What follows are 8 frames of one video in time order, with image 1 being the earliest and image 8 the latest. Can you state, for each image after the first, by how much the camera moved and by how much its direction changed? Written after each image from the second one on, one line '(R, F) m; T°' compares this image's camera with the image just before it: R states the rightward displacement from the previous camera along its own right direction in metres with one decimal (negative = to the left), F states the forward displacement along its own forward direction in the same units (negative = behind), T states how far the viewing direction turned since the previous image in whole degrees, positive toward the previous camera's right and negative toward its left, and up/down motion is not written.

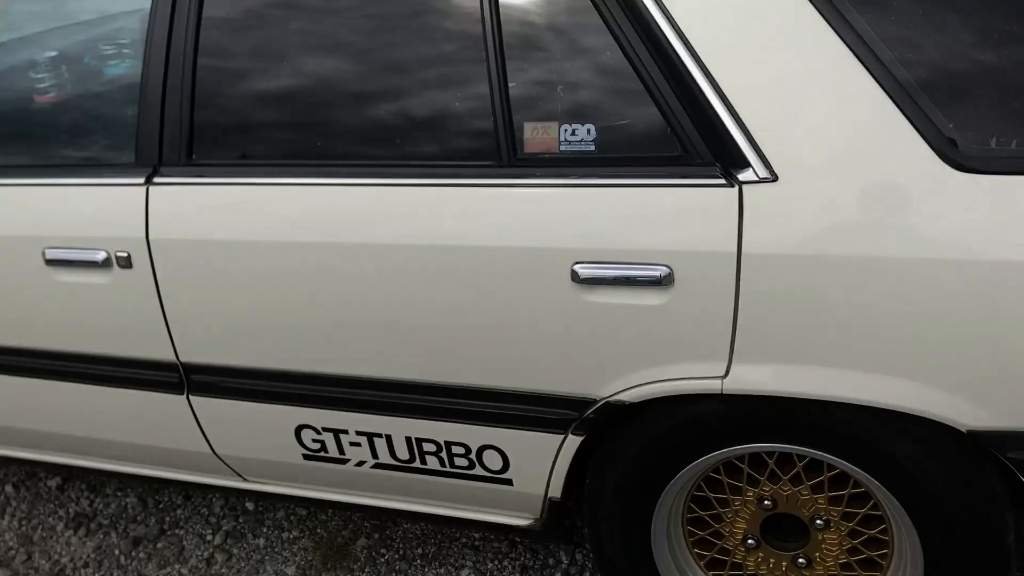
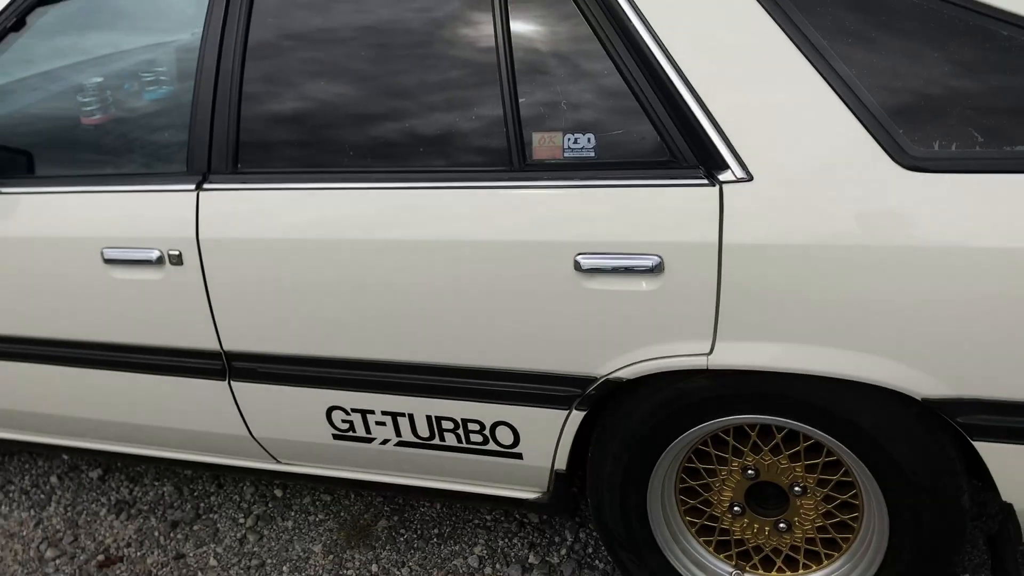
(0.0, -0.2) m; -1°
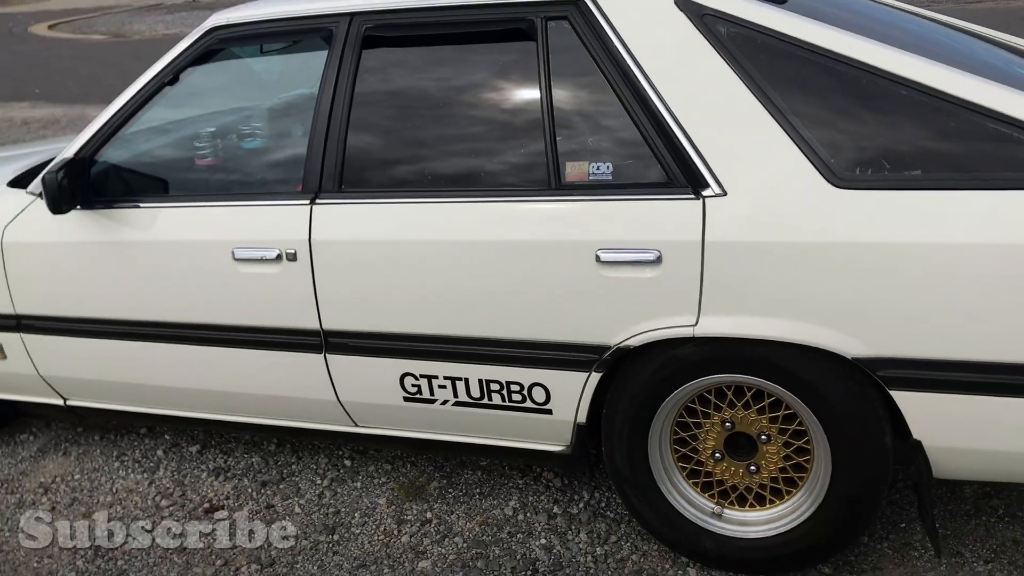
(0.0, -0.5) m; -1°
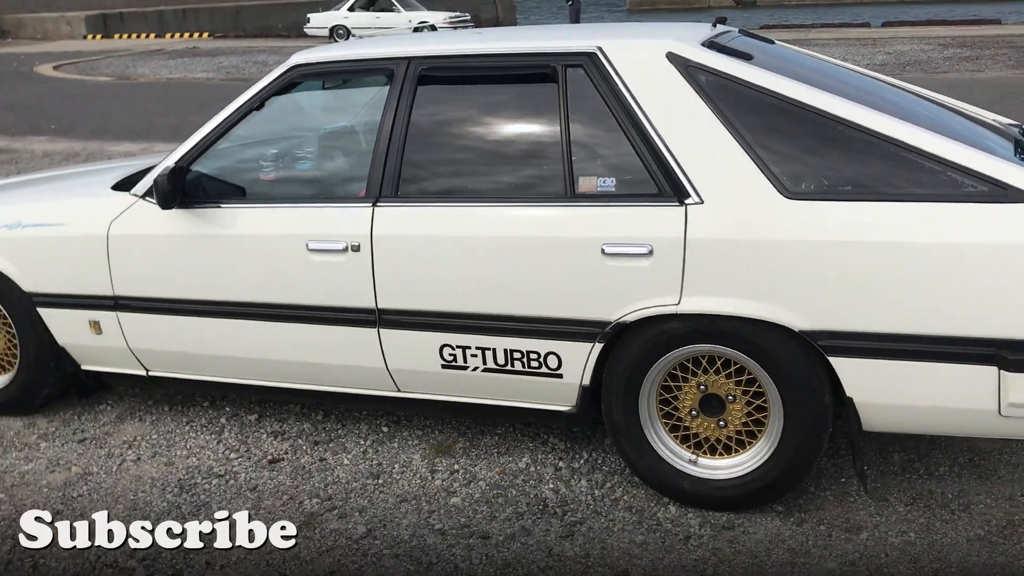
(-0.1, -0.6) m; +1°
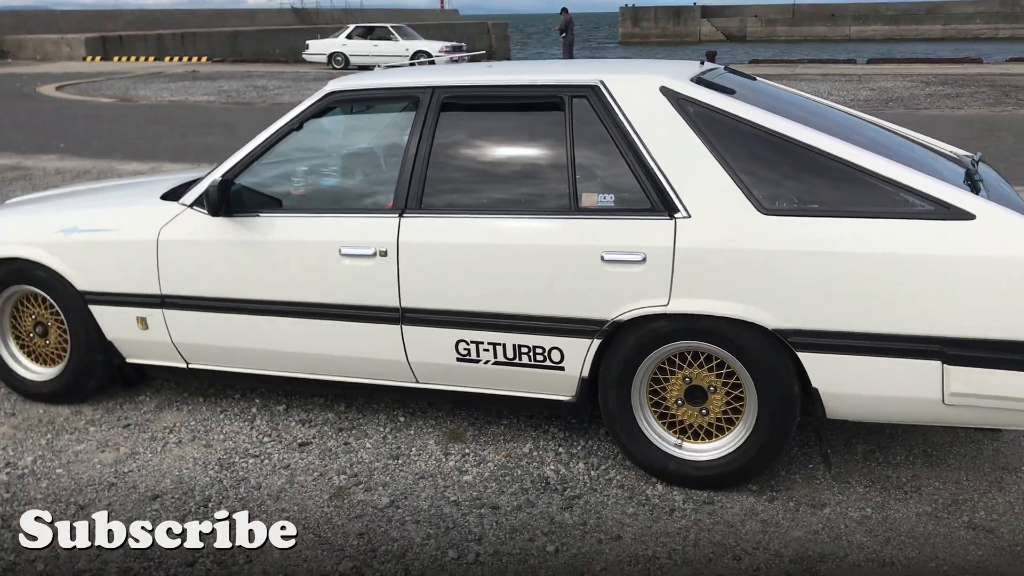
(-0.1, -0.4) m; +1°
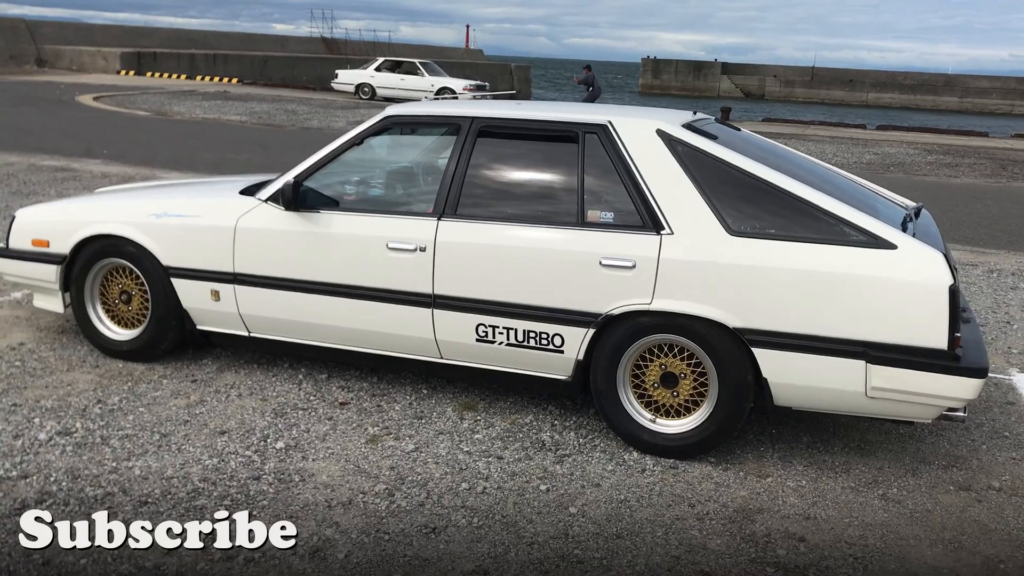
(0.0, -0.7) m; 0°
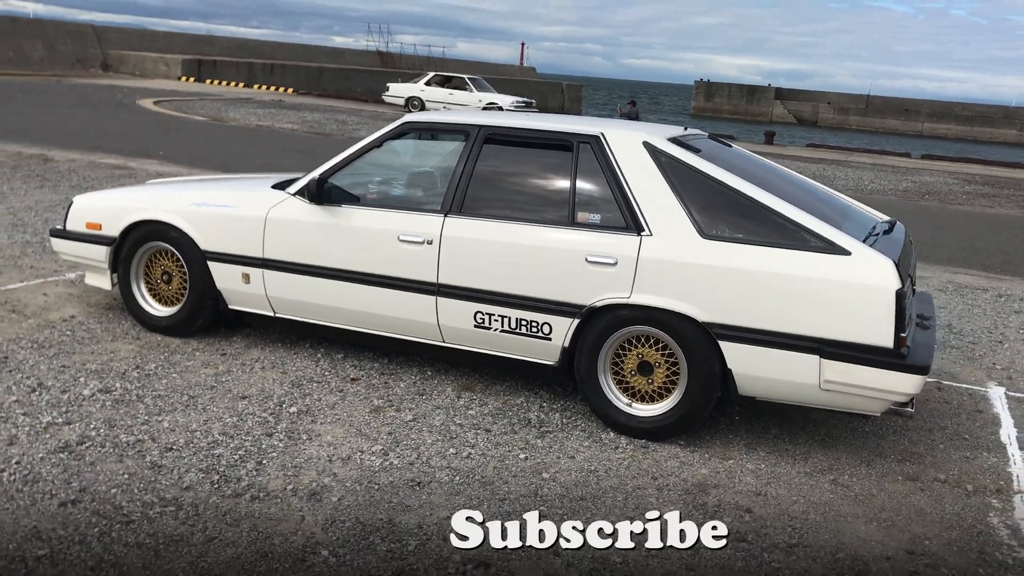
(+0.2, -0.4) m; -3°
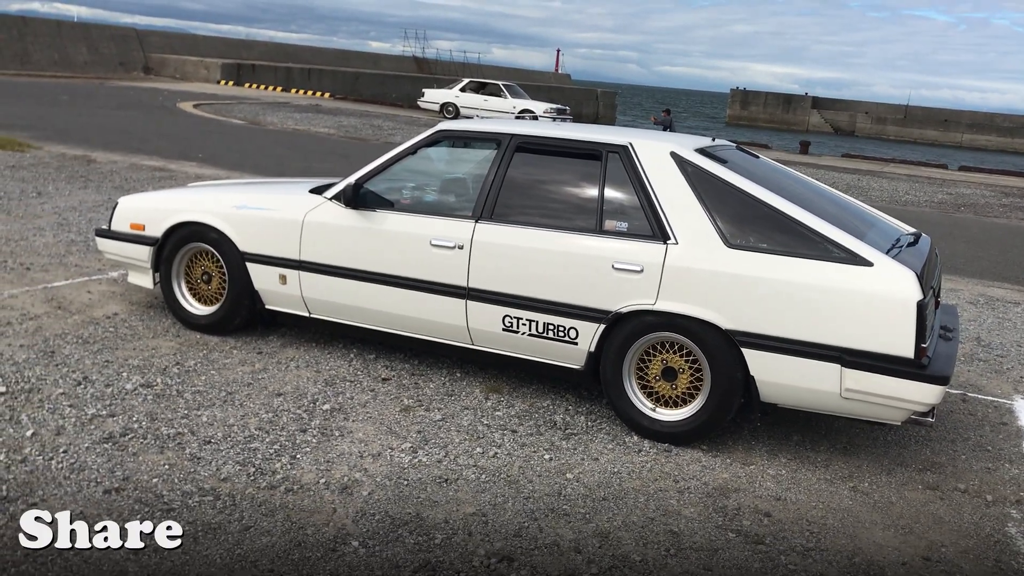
(0.0, -0.1) m; -2°
